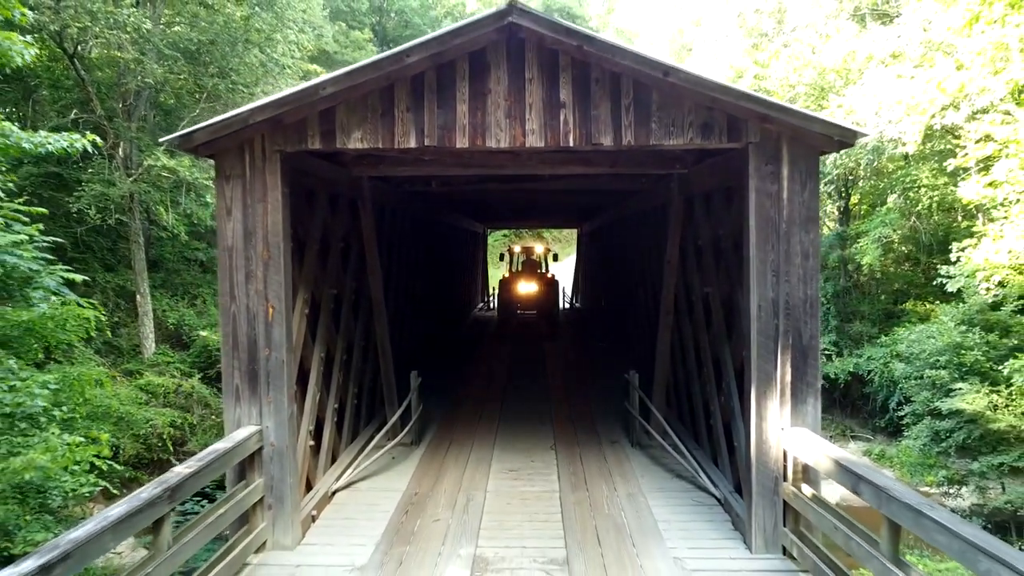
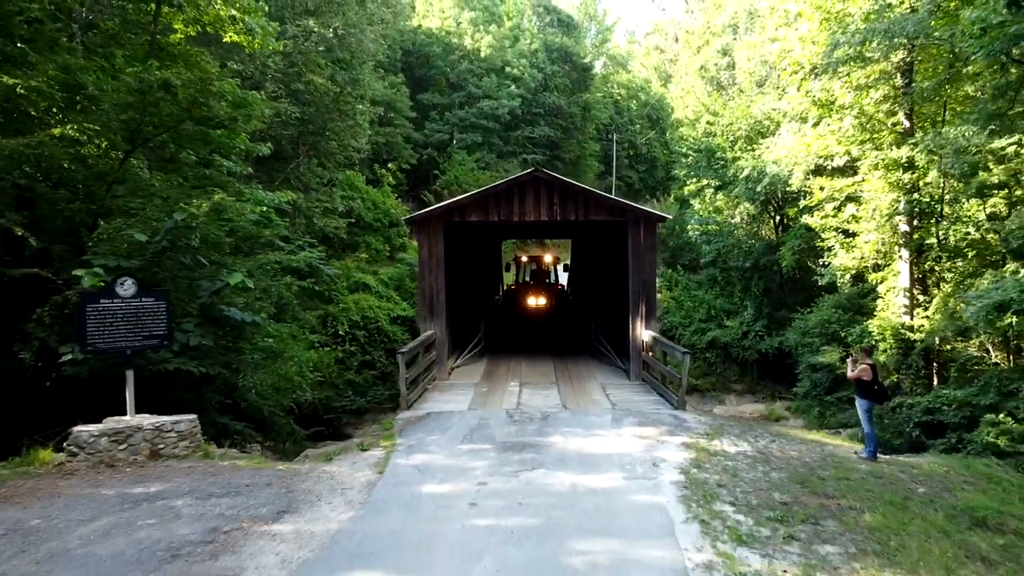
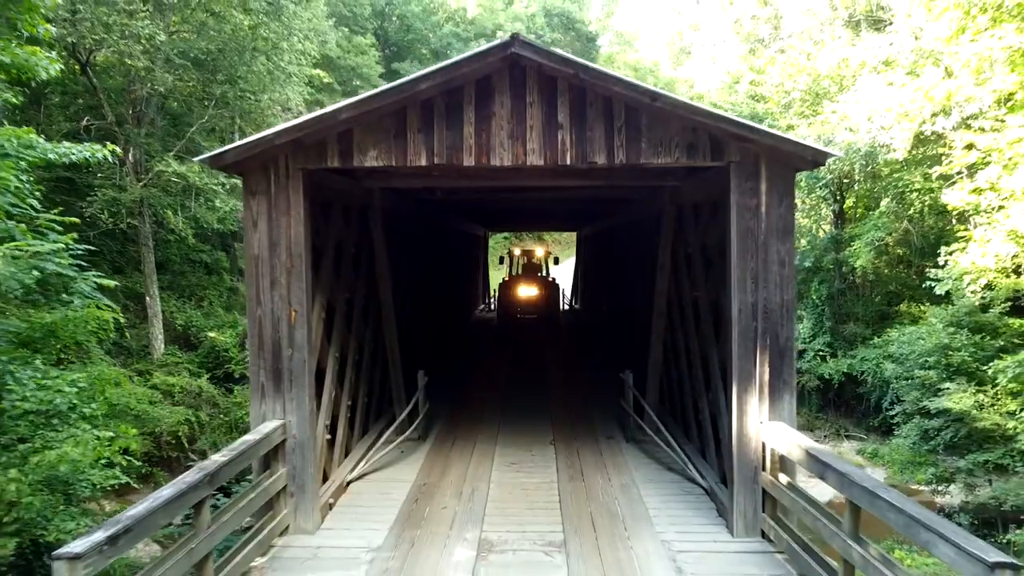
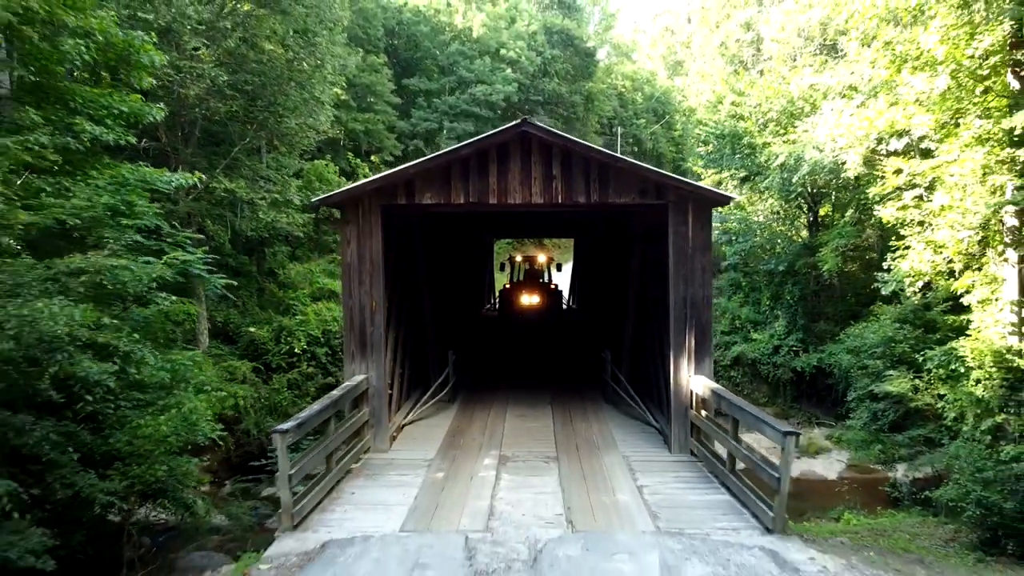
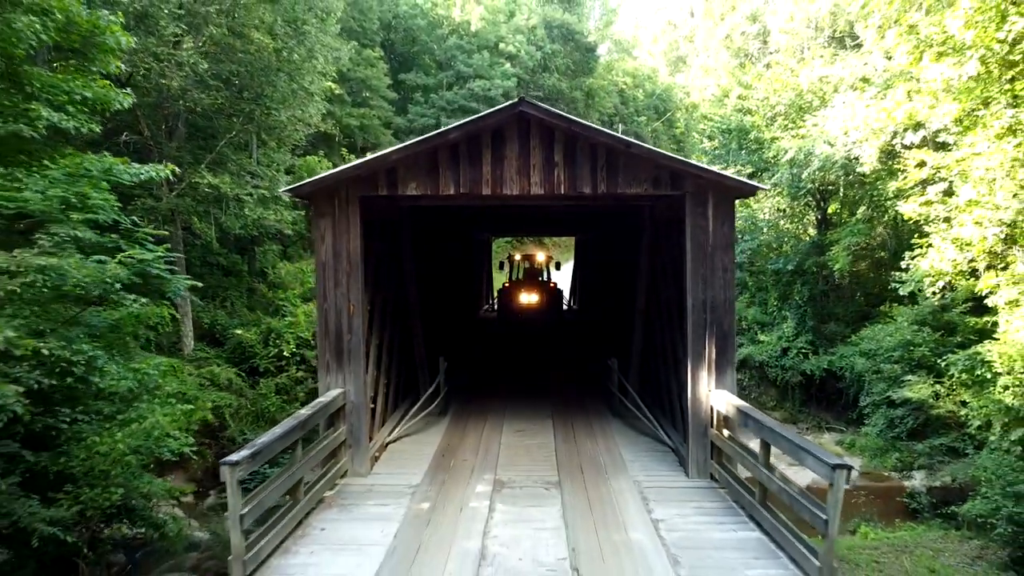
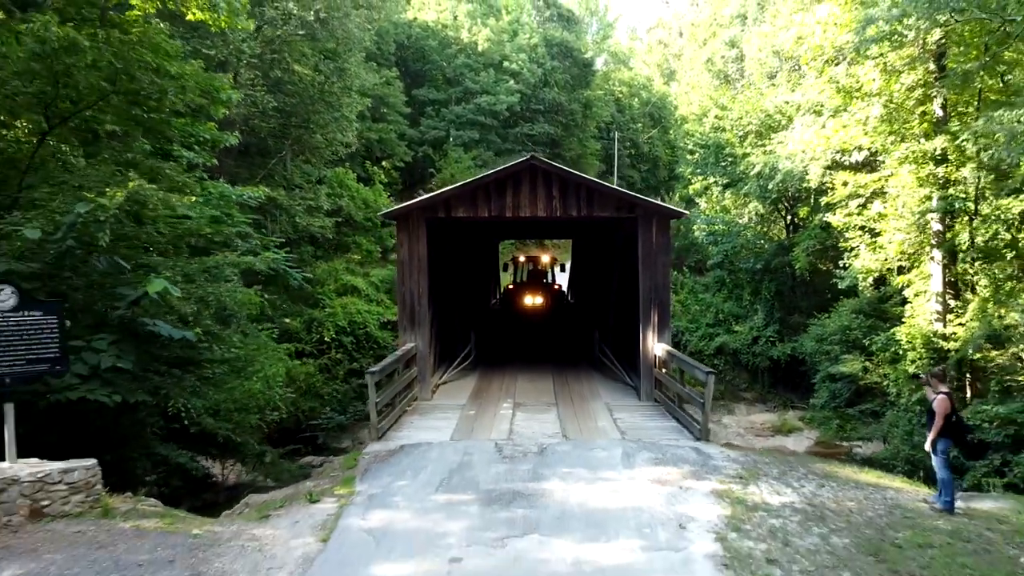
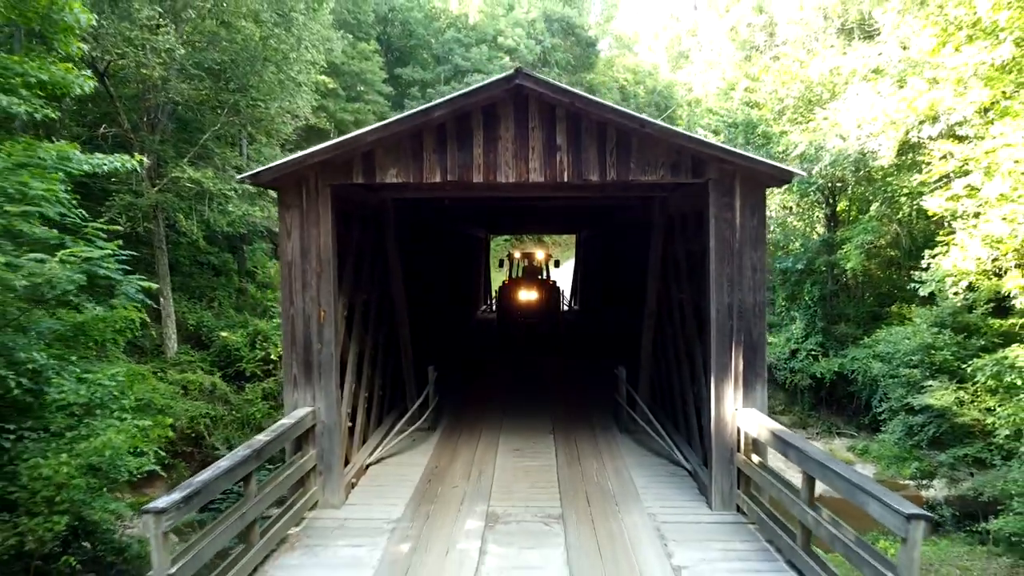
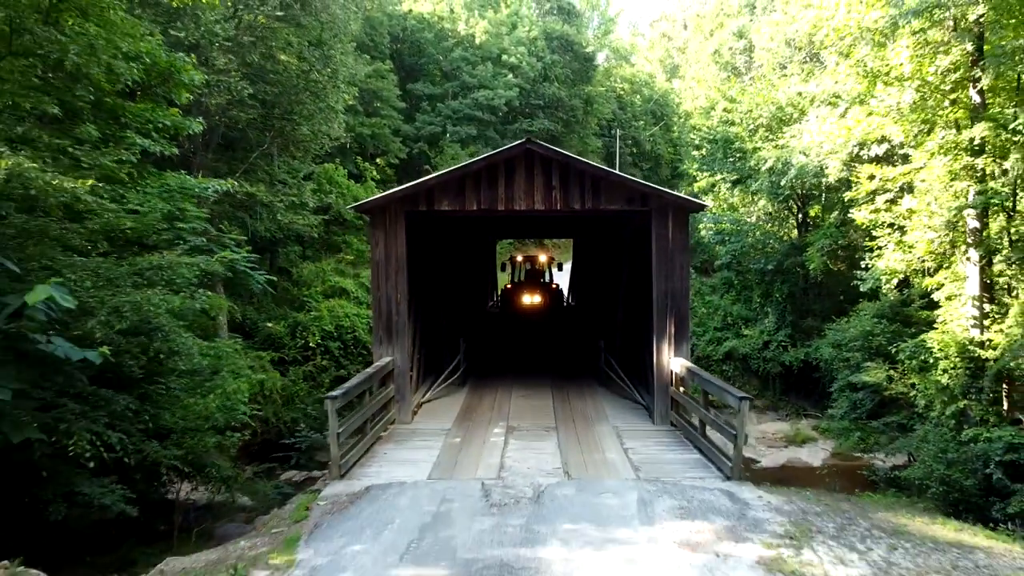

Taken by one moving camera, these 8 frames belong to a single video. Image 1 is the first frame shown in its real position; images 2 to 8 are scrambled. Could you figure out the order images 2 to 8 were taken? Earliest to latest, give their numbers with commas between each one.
3, 7, 5, 4, 8, 6, 2
